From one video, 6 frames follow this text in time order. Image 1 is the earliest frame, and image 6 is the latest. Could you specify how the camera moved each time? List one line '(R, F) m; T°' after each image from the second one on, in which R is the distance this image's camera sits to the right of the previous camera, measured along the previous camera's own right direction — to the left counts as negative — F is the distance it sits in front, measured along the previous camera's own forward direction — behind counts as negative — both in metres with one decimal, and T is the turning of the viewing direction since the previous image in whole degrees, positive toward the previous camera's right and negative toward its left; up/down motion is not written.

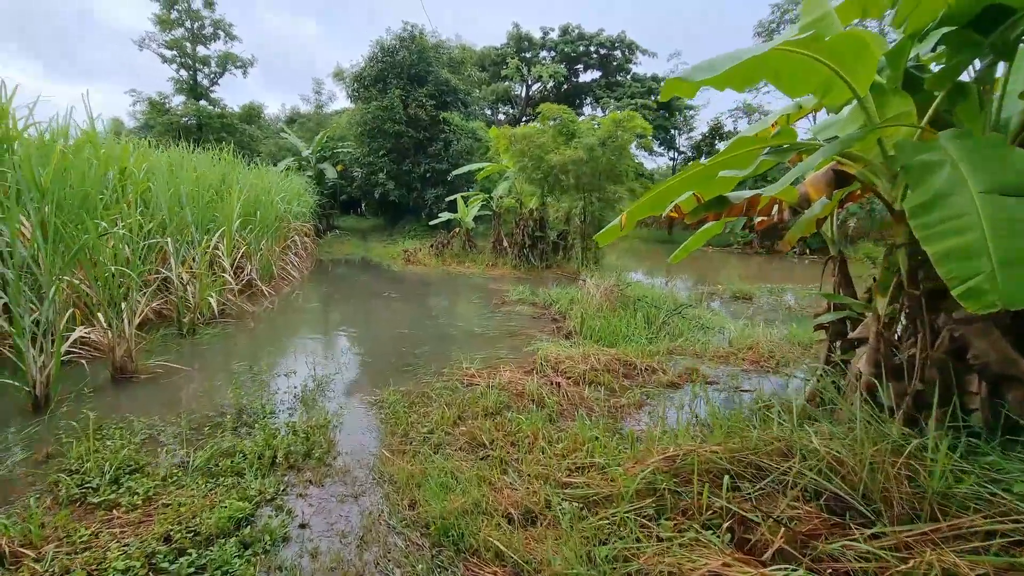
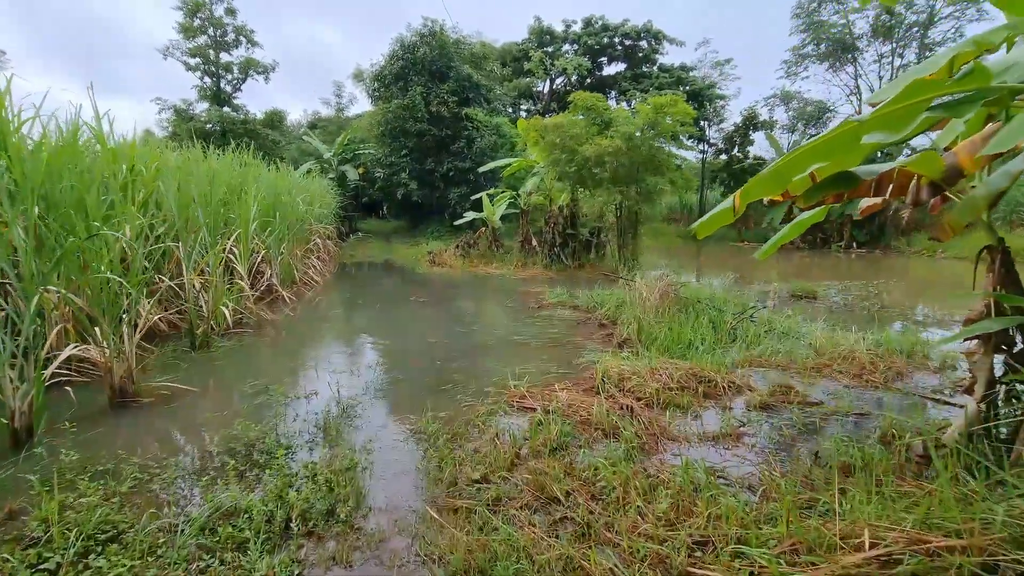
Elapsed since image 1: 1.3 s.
(-0.2, +0.5) m; -2°
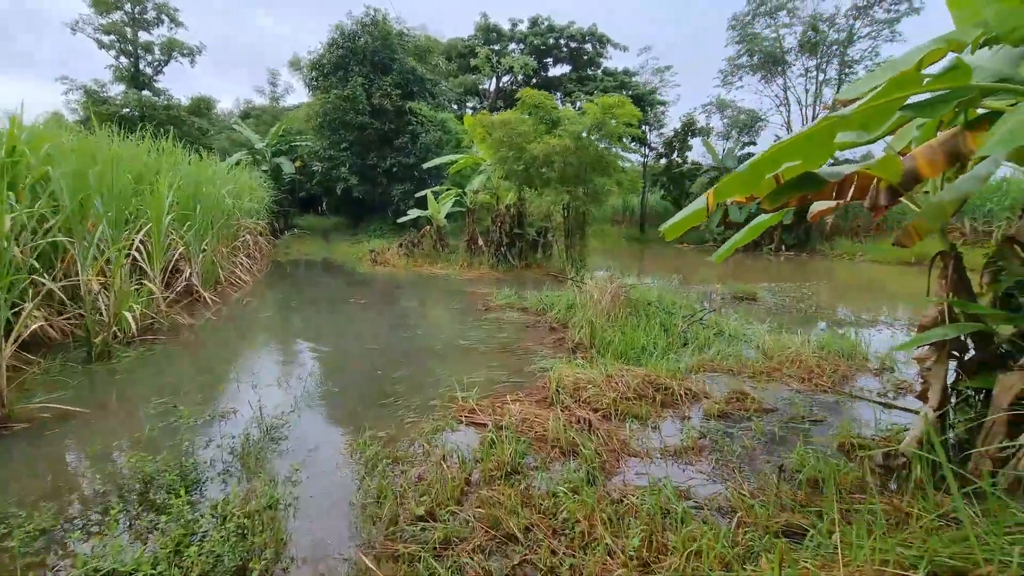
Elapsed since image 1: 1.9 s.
(0.0, +0.2) m; +6°
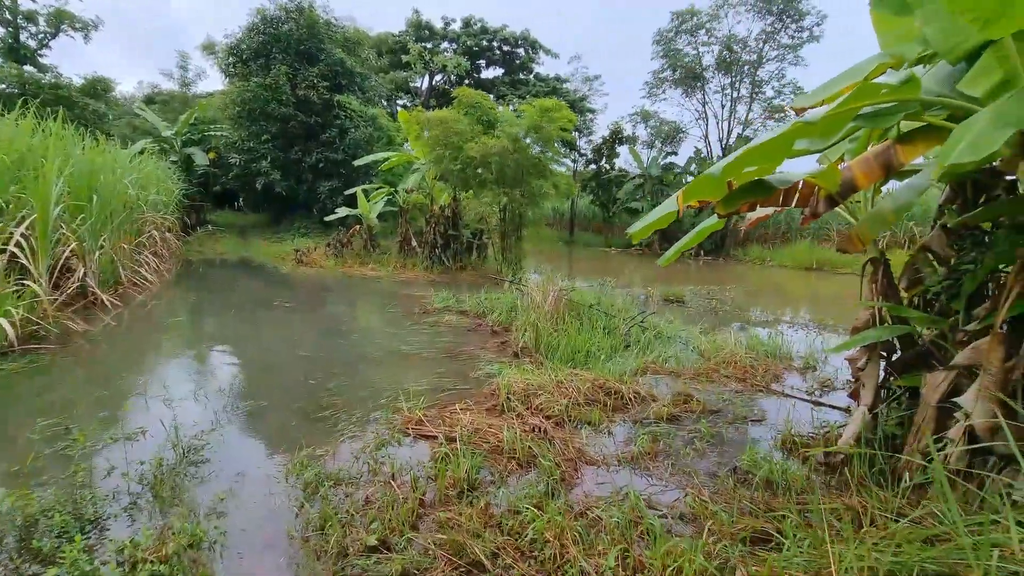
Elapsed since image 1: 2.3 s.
(-0.1, +0.1) m; +8°
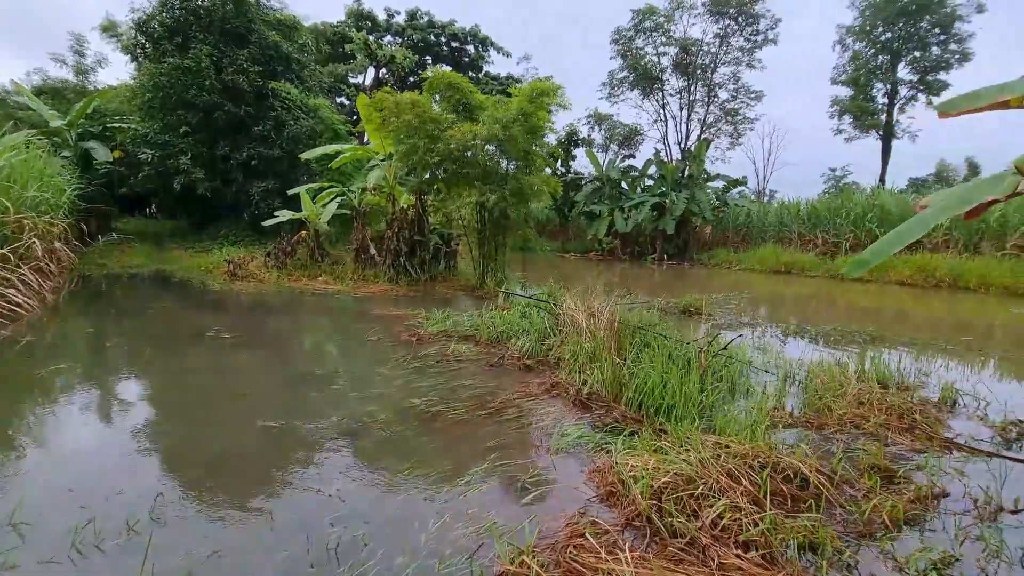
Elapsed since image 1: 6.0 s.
(-0.7, +1.2) m; +7°
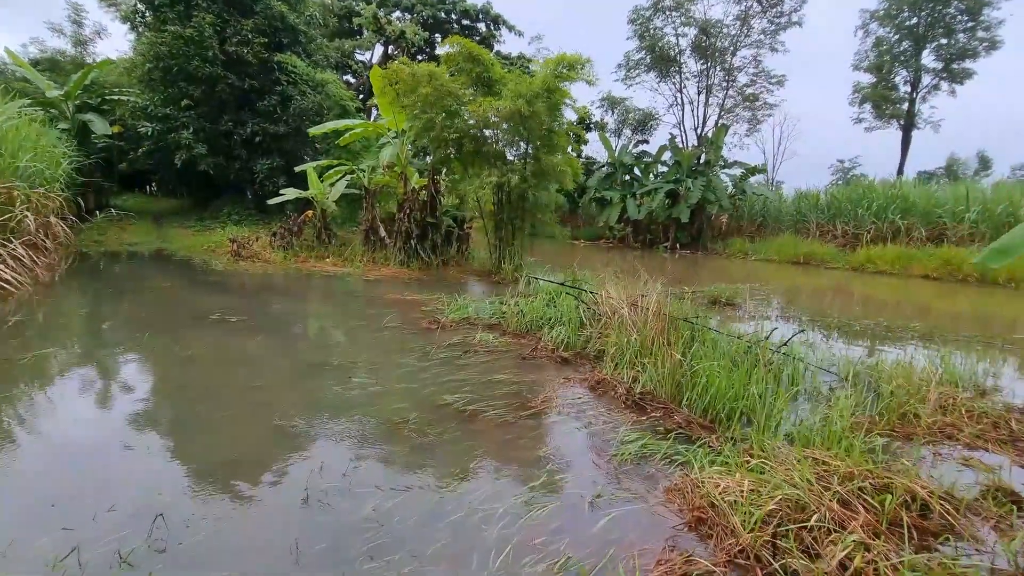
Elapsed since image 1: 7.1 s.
(-0.2, +0.3) m; 0°
